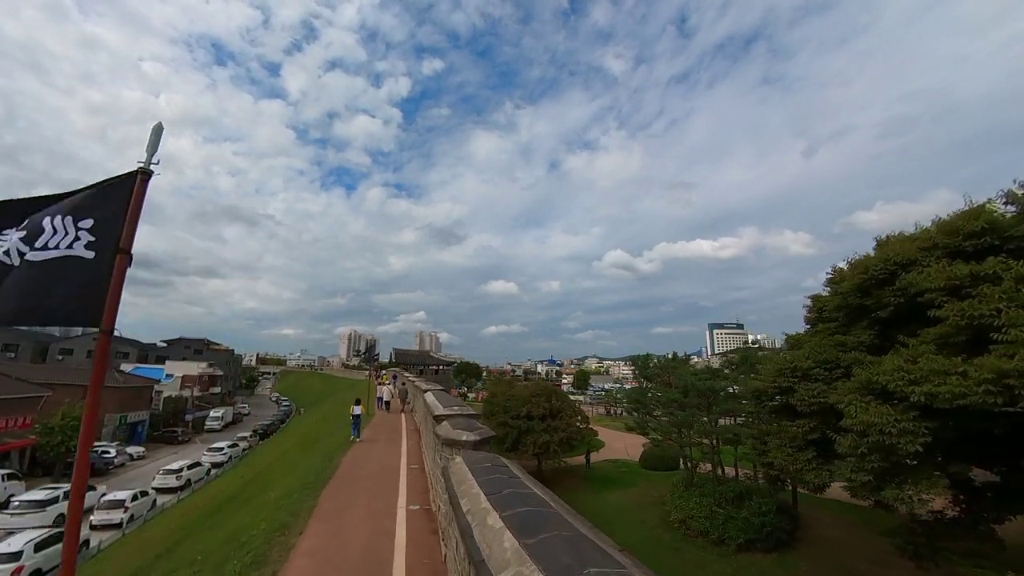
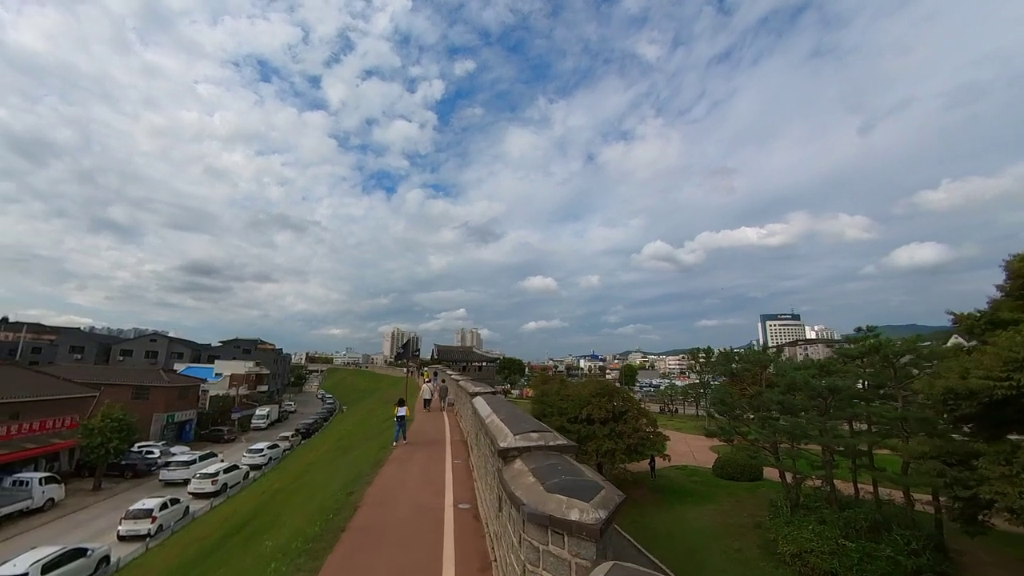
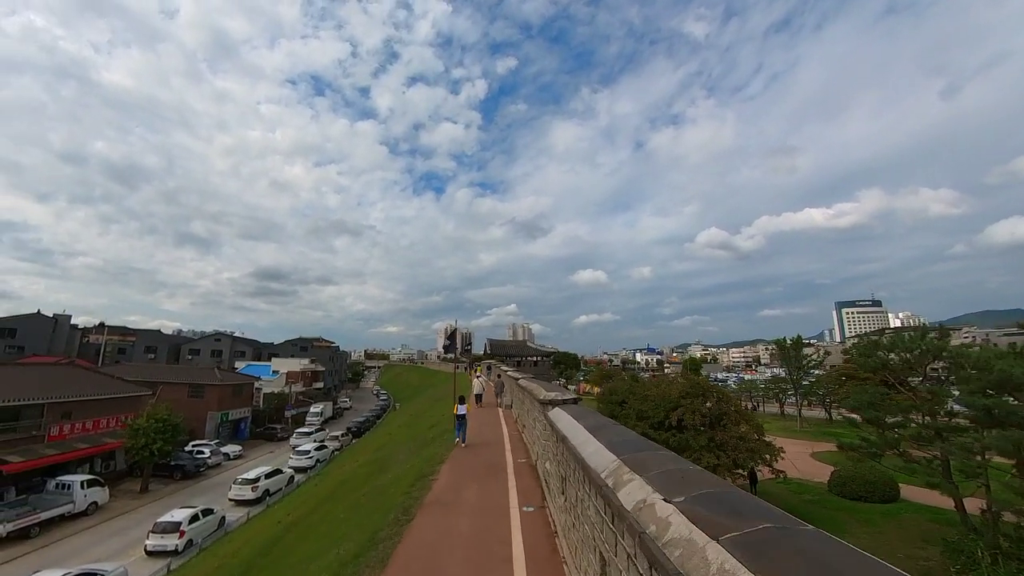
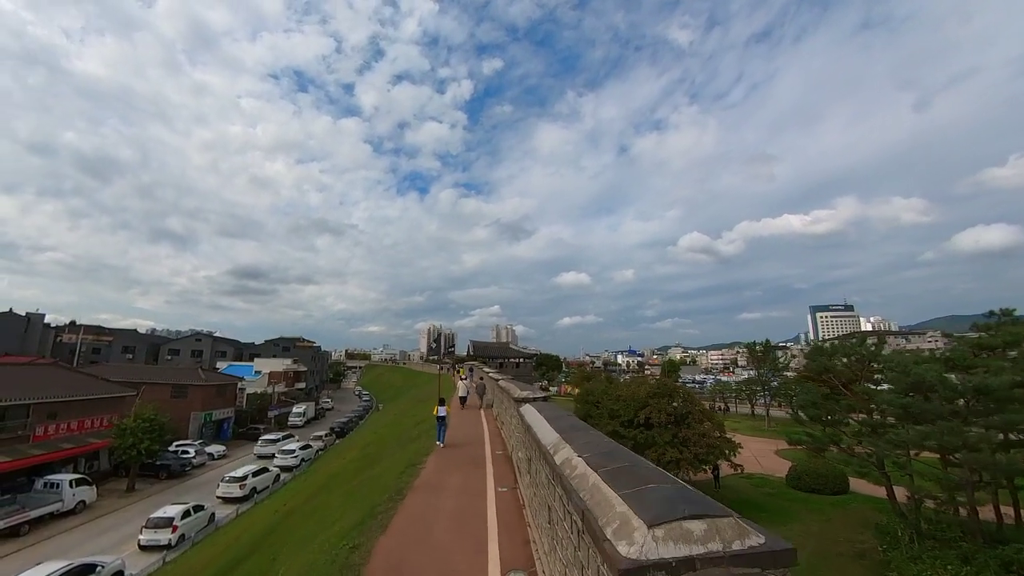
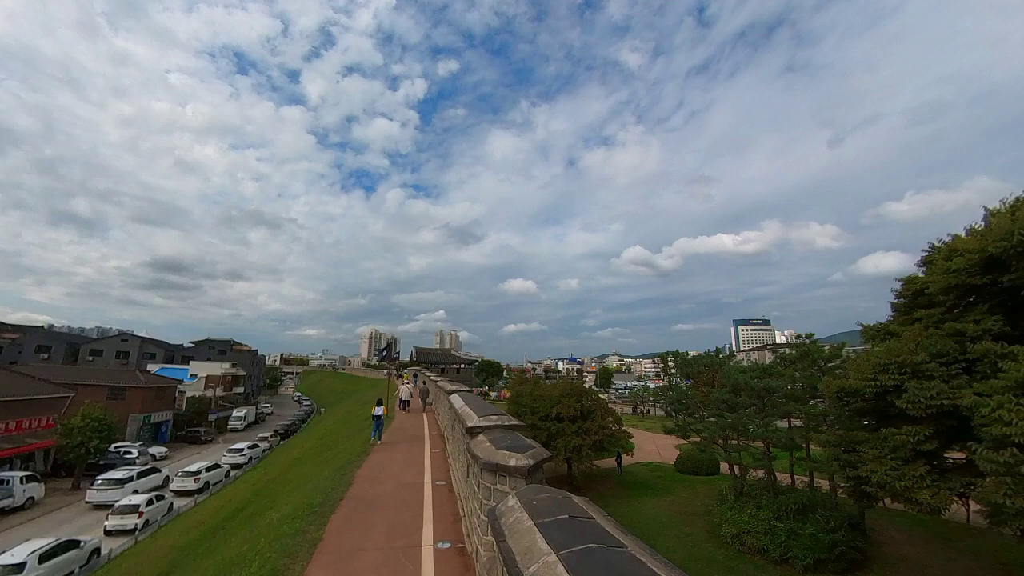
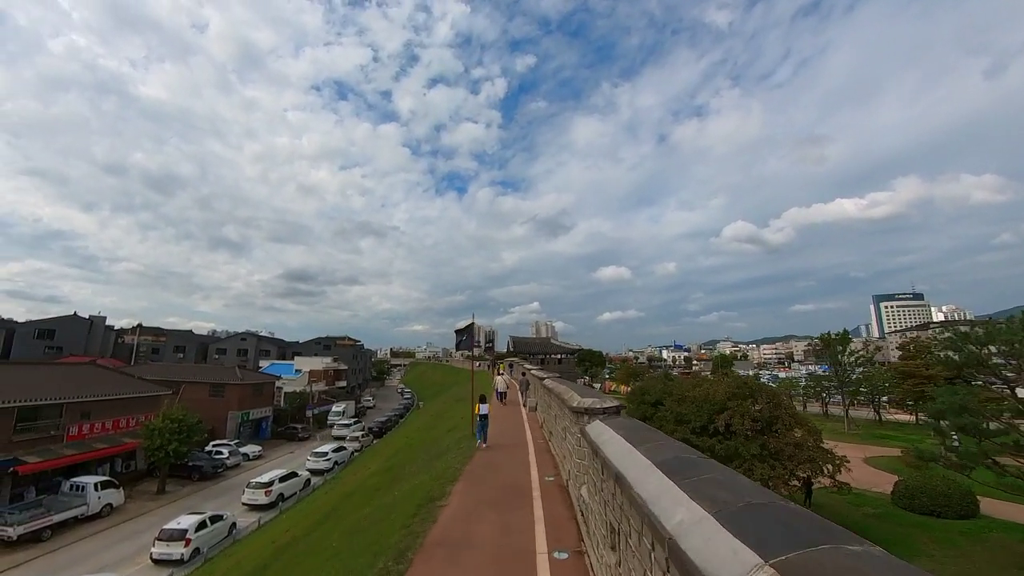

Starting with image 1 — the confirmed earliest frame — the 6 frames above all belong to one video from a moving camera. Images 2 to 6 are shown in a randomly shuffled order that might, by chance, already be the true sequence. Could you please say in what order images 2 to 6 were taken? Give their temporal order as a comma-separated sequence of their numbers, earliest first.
5, 2, 4, 3, 6
